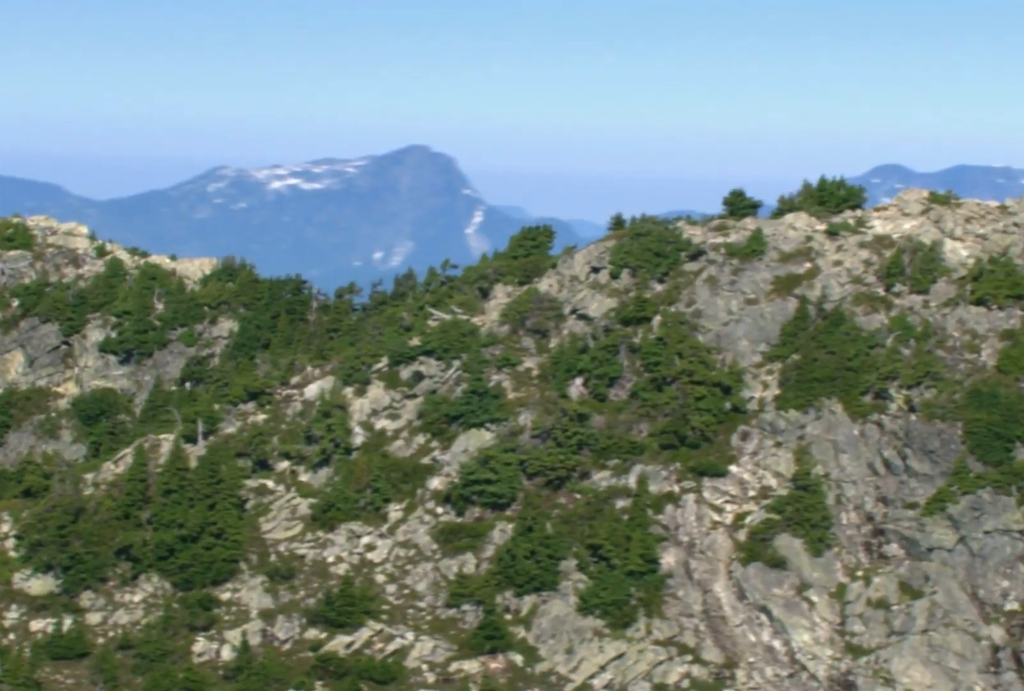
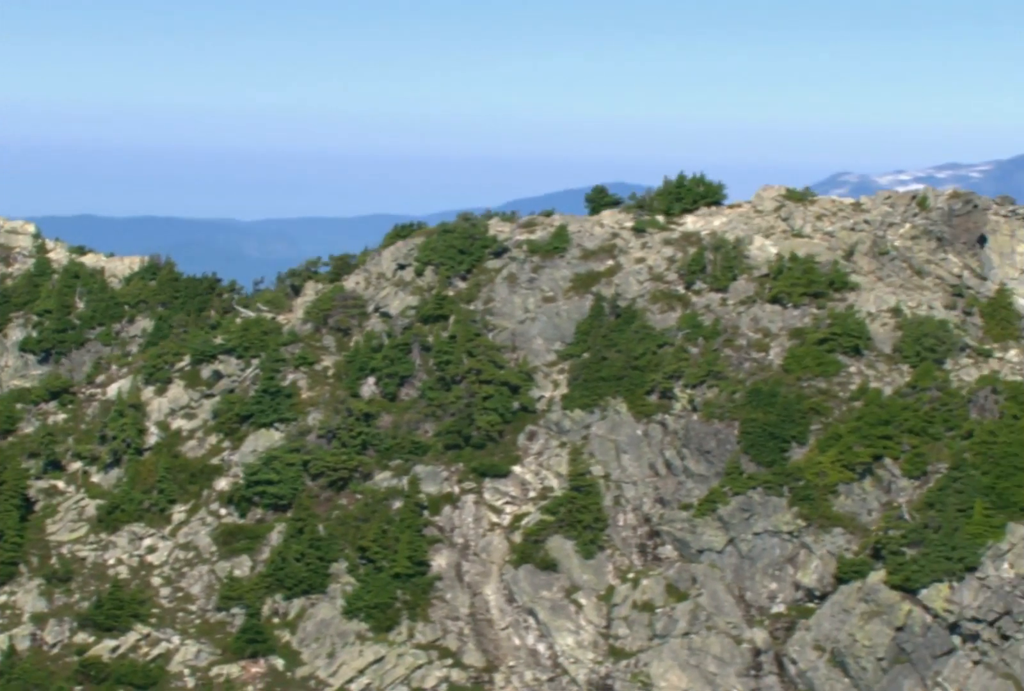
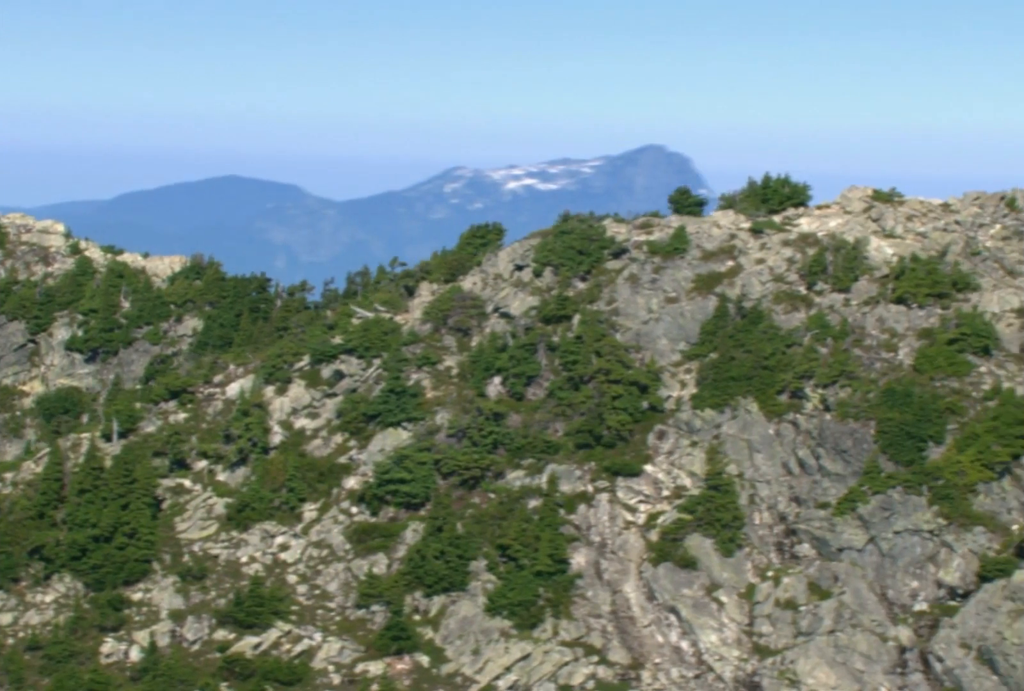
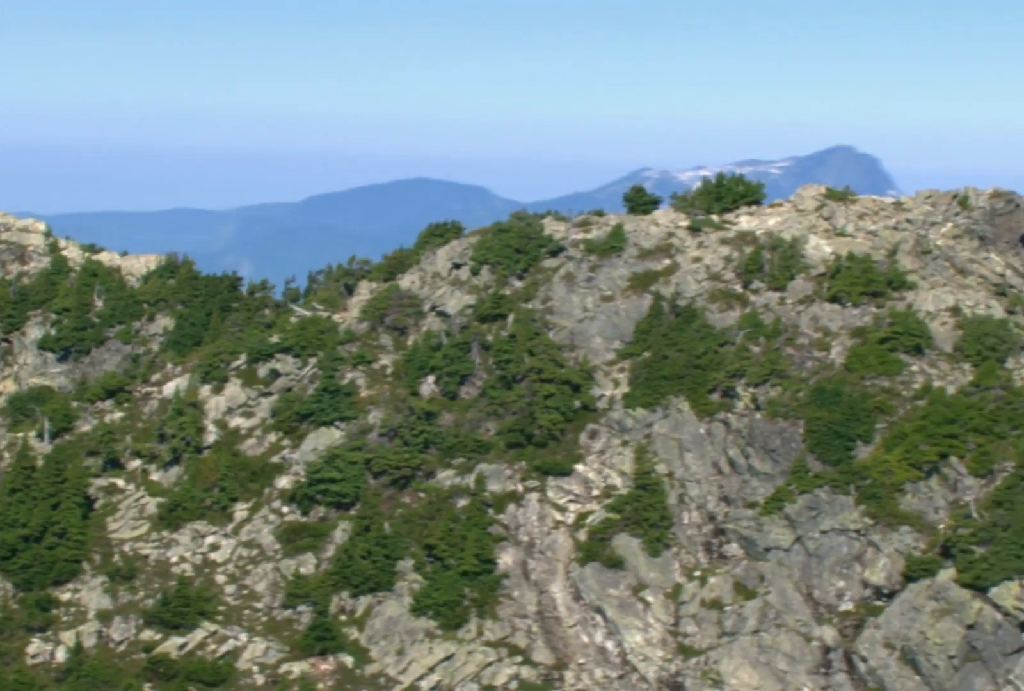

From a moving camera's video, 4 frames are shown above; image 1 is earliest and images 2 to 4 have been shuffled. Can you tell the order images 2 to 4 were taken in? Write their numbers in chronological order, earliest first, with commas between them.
3, 4, 2
